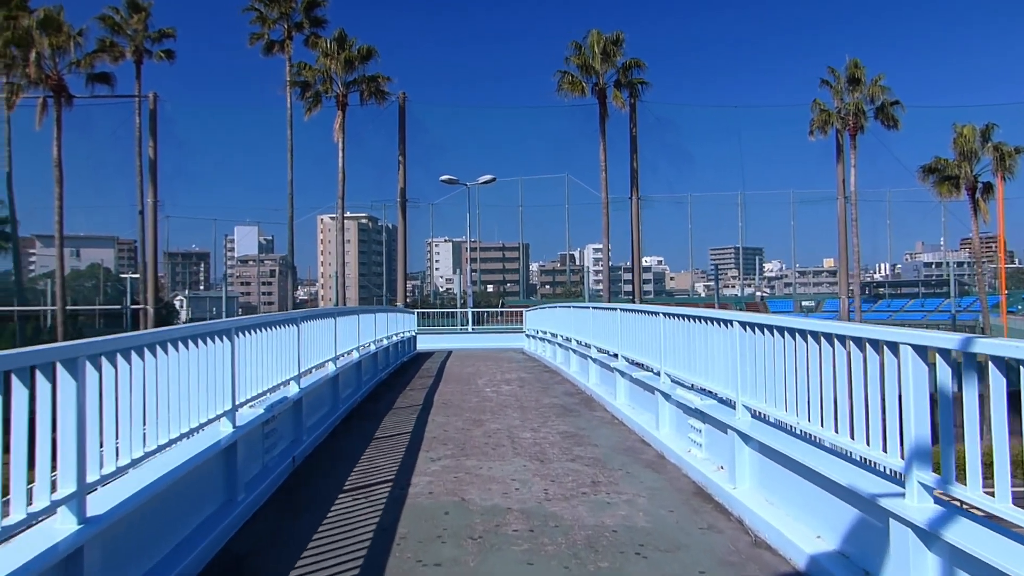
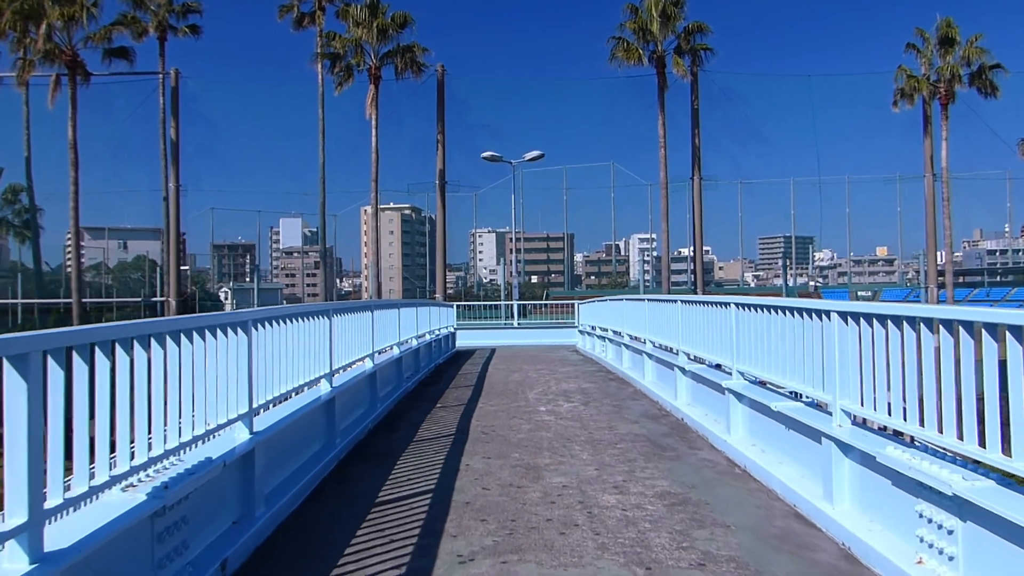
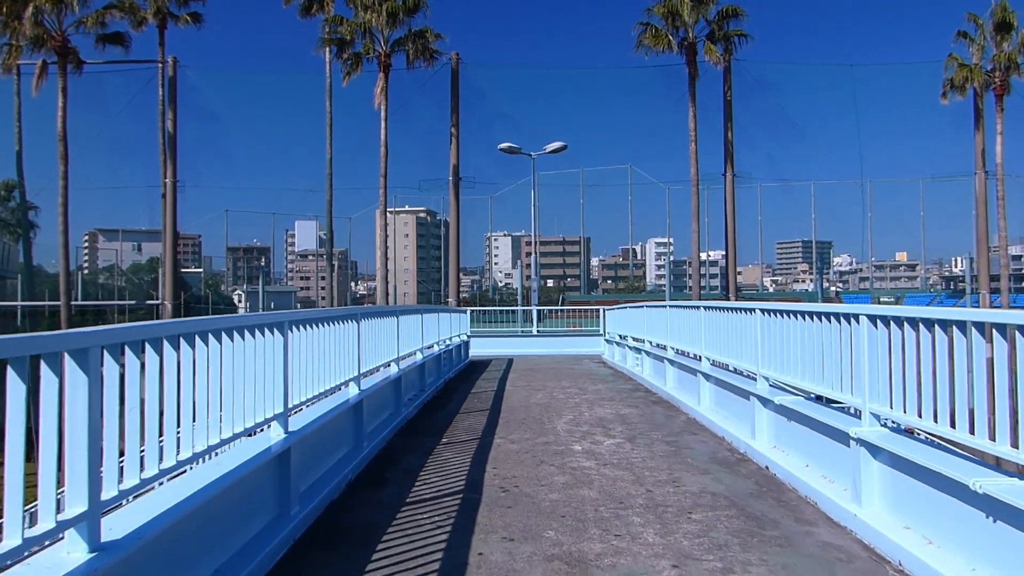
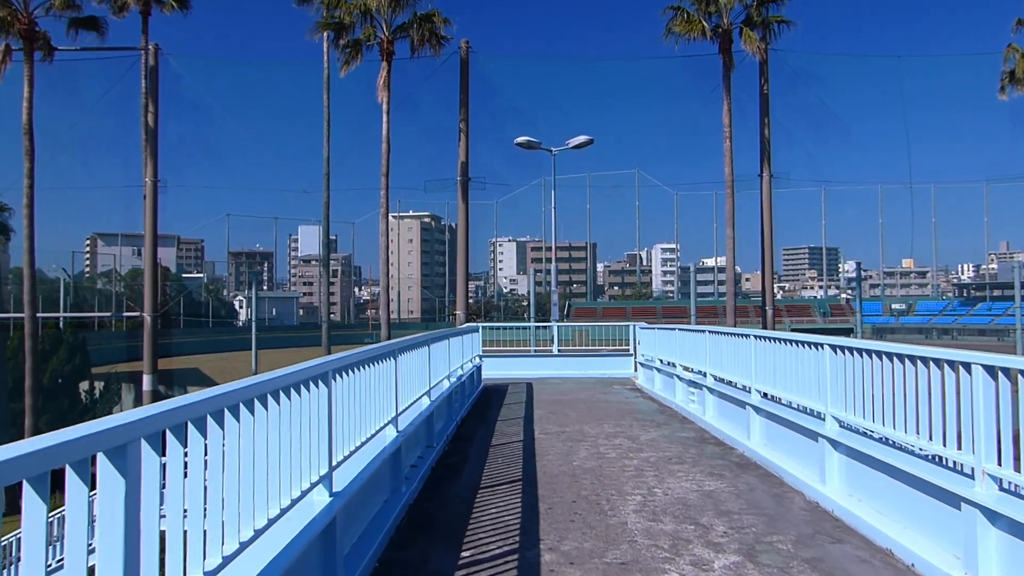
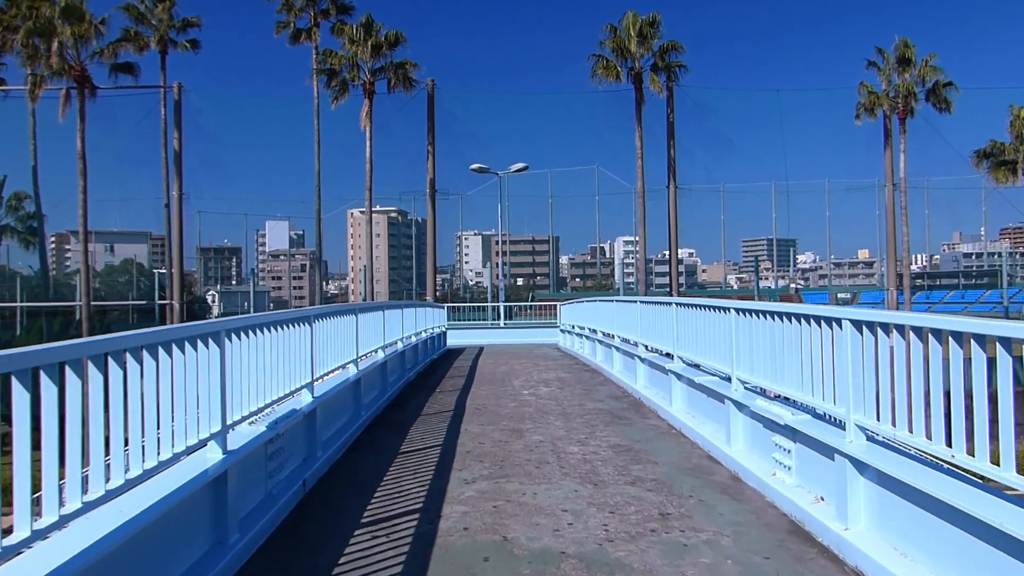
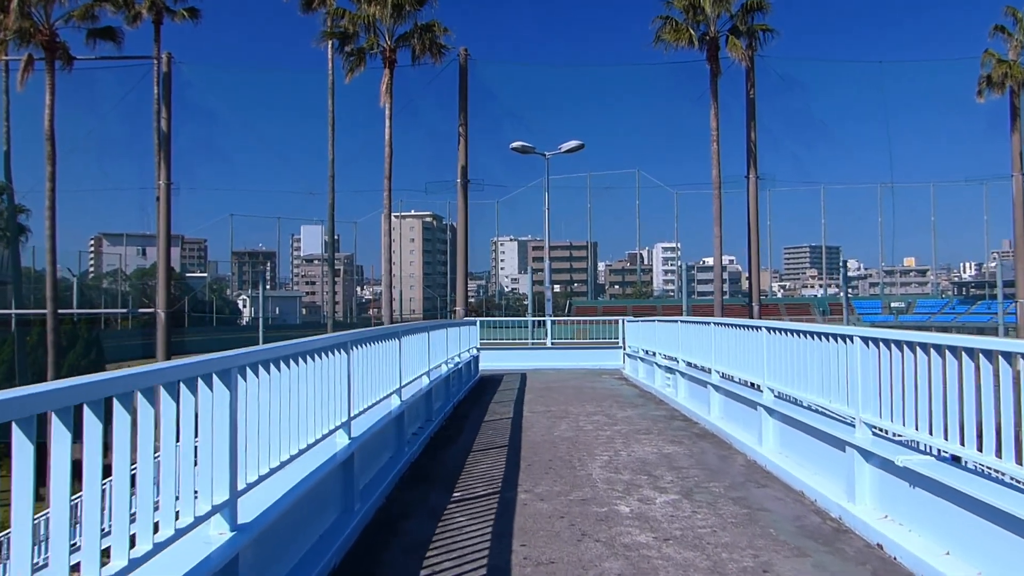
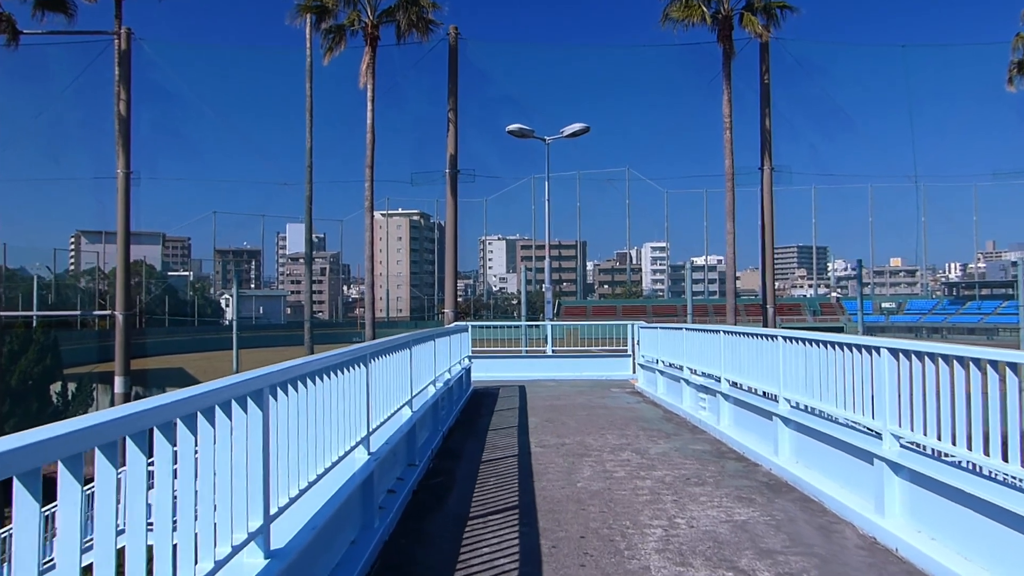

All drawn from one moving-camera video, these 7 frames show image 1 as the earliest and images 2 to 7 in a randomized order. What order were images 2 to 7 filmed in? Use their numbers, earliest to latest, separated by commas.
5, 2, 3, 6, 4, 7
